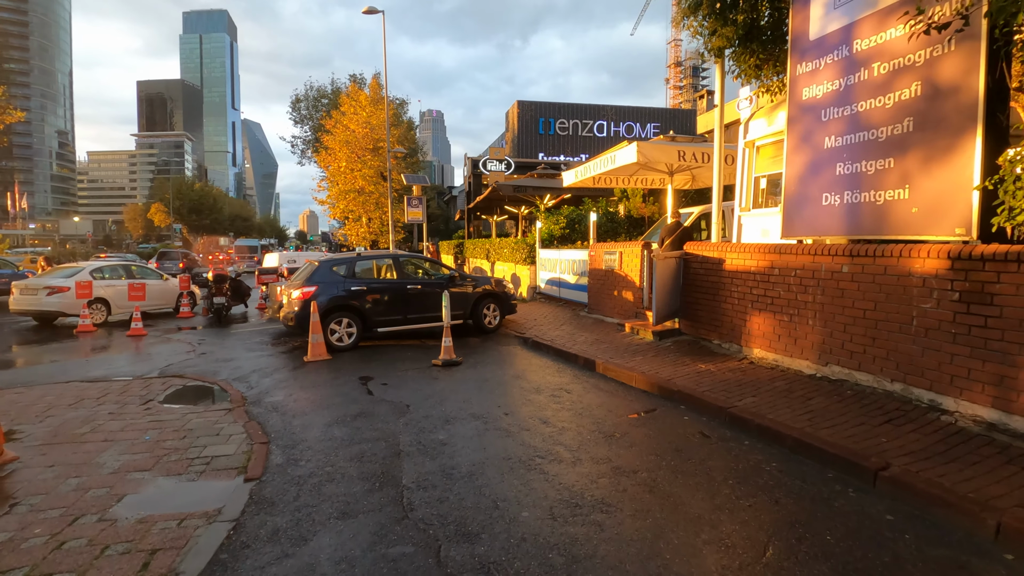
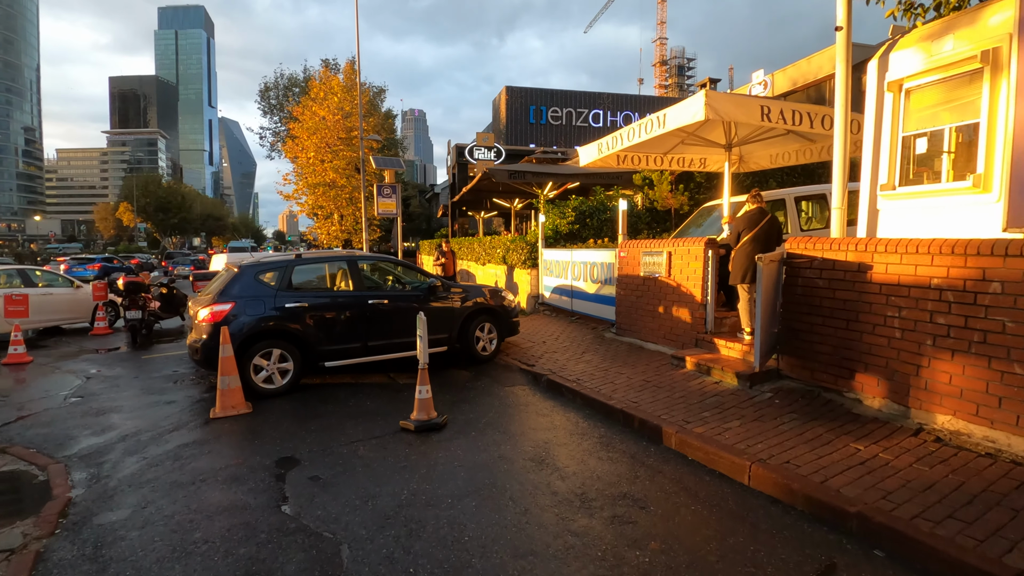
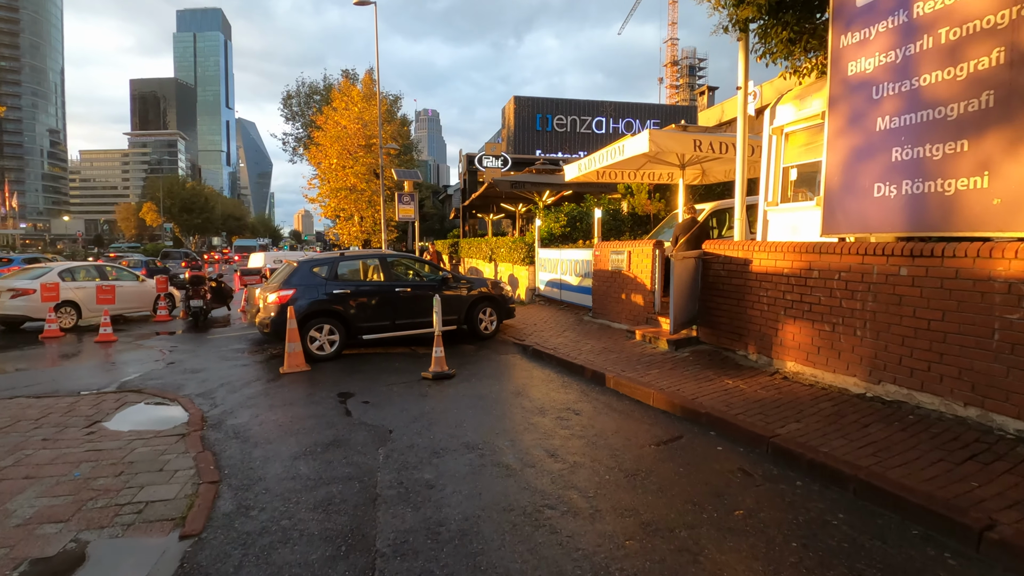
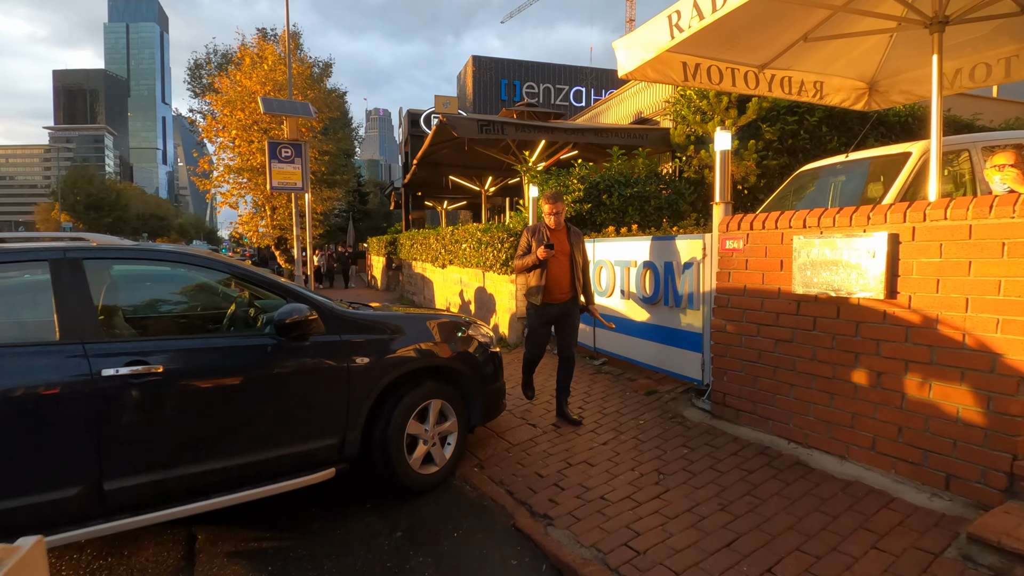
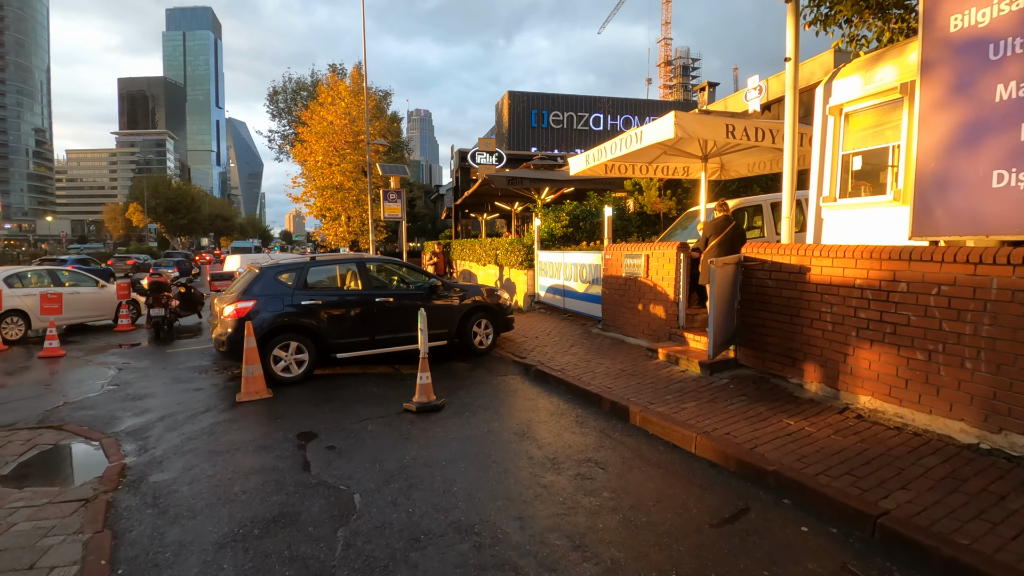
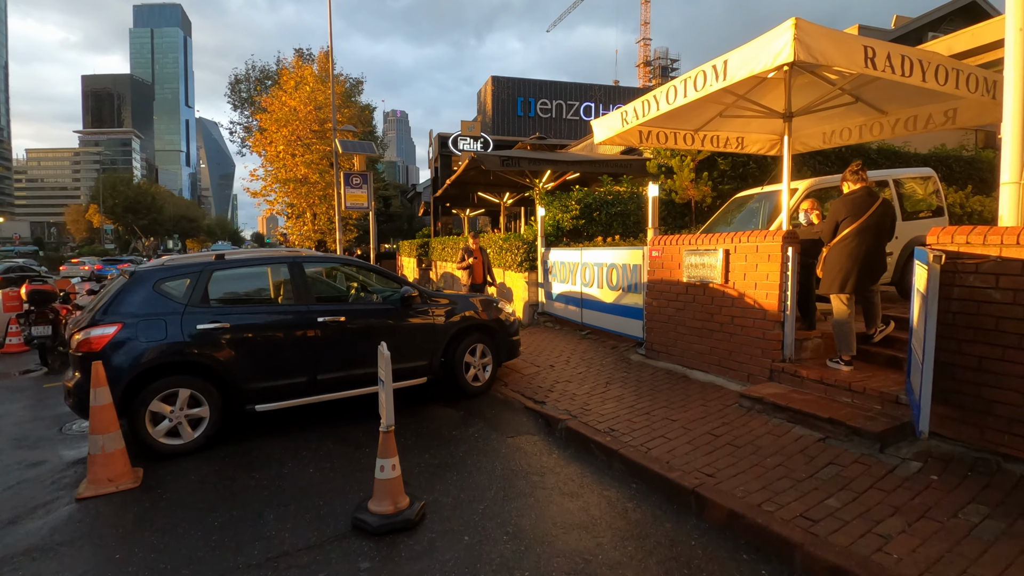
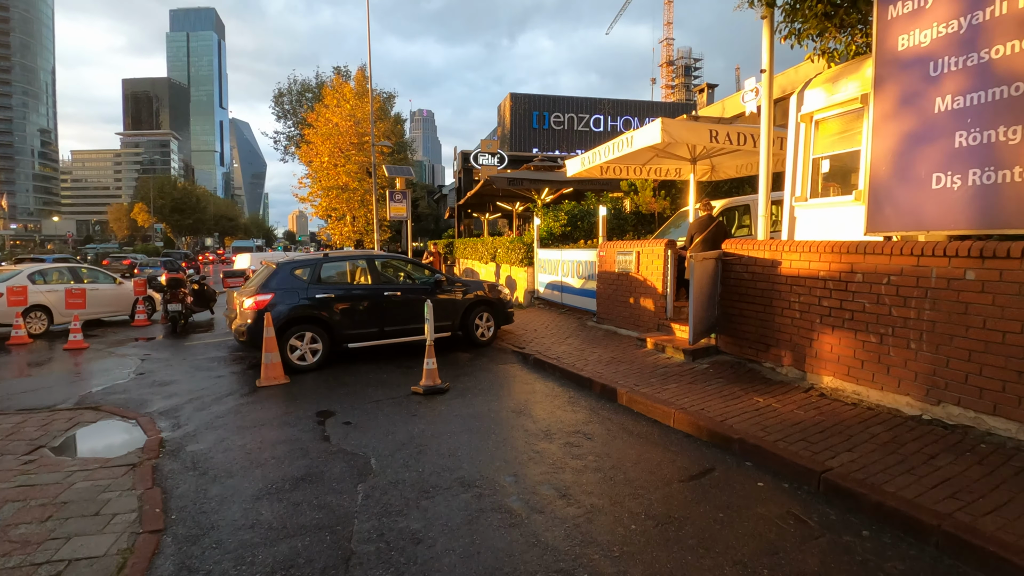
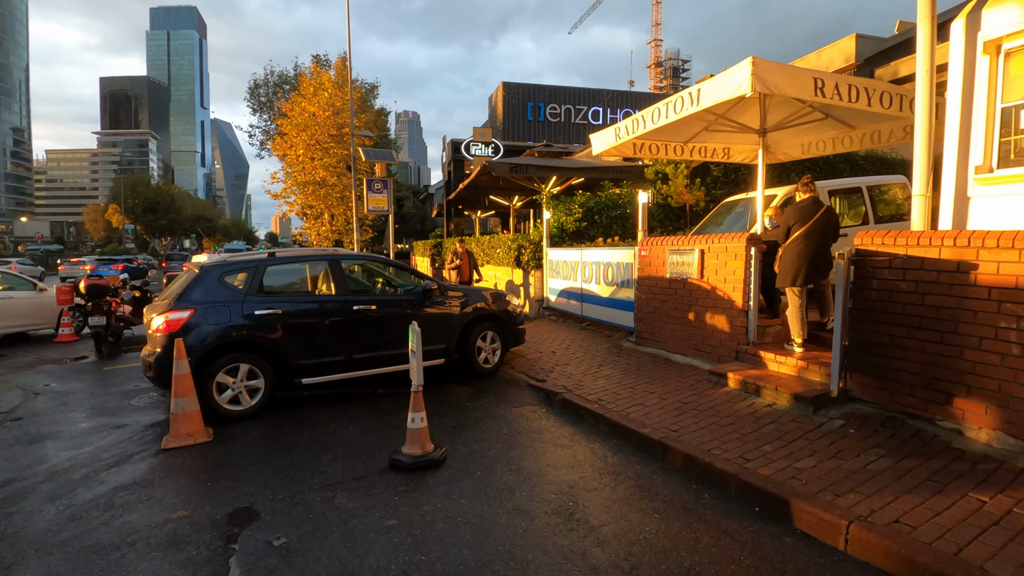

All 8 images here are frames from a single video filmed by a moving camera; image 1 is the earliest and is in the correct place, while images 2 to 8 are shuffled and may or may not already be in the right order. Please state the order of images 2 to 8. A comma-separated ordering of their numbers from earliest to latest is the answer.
3, 7, 5, 2, 8, 6, 4
